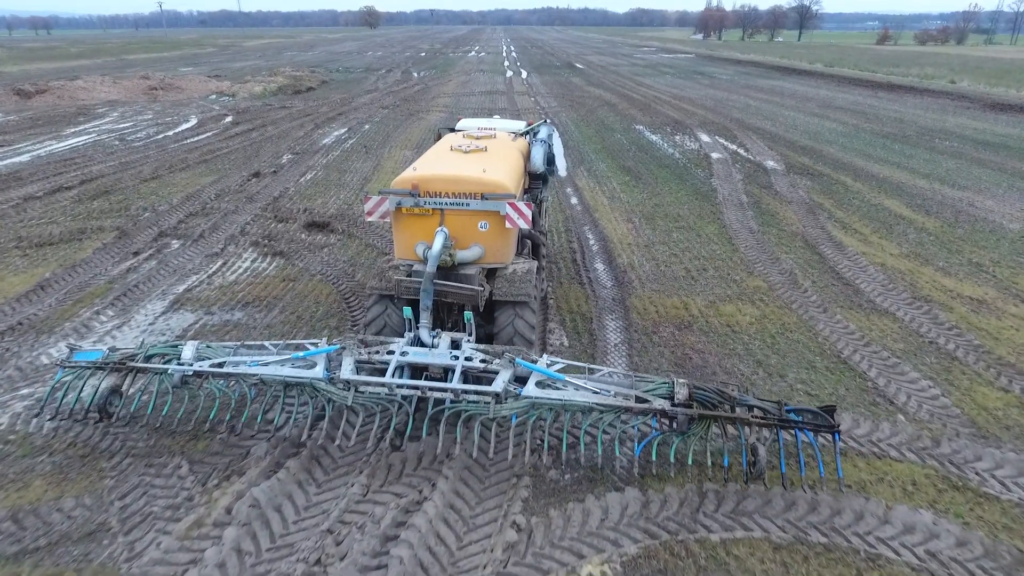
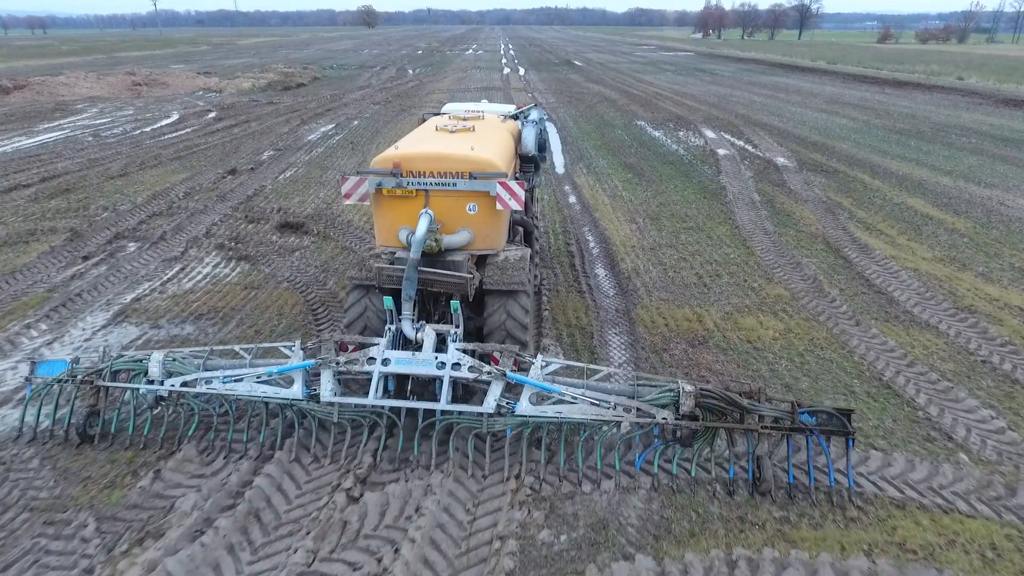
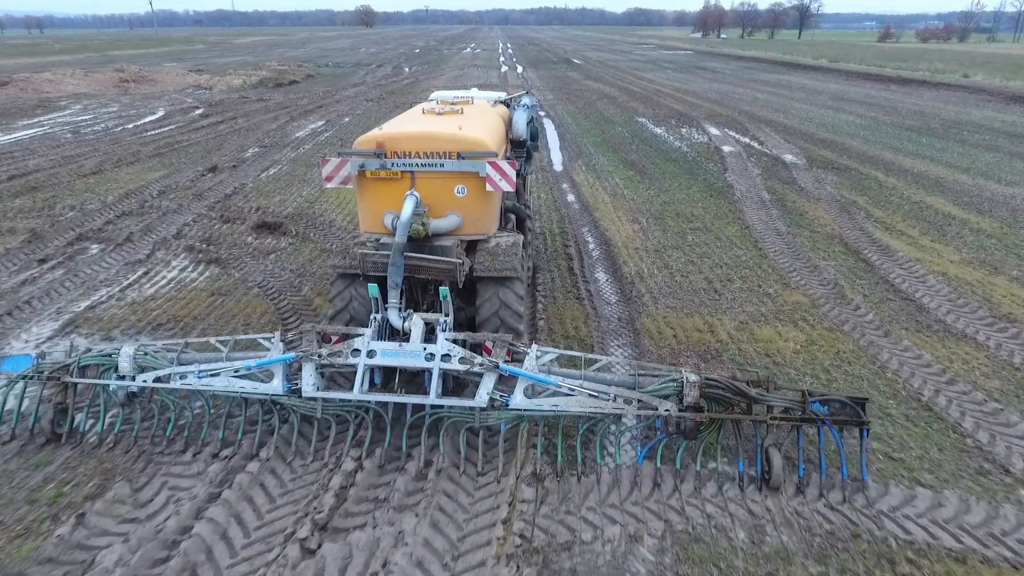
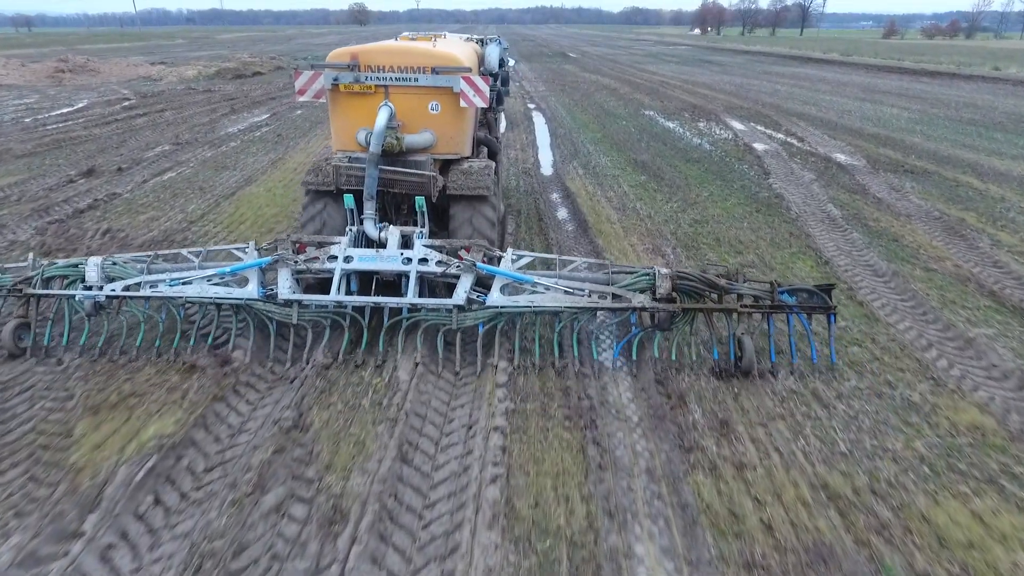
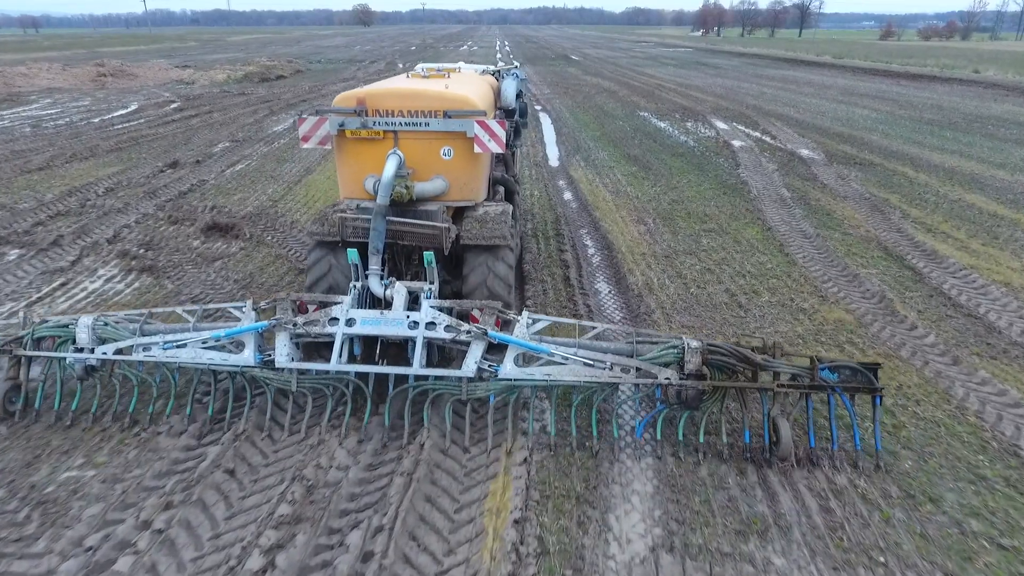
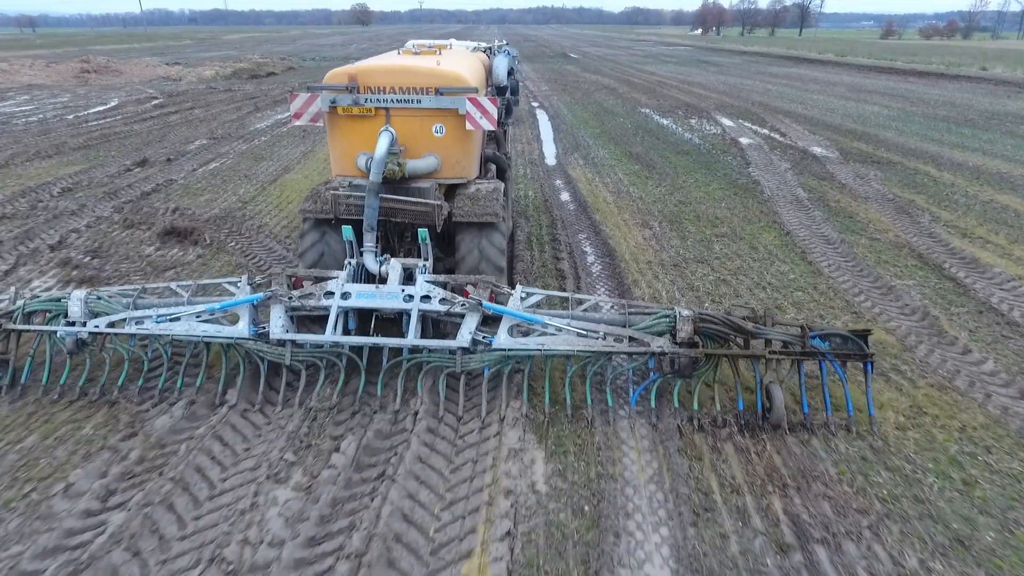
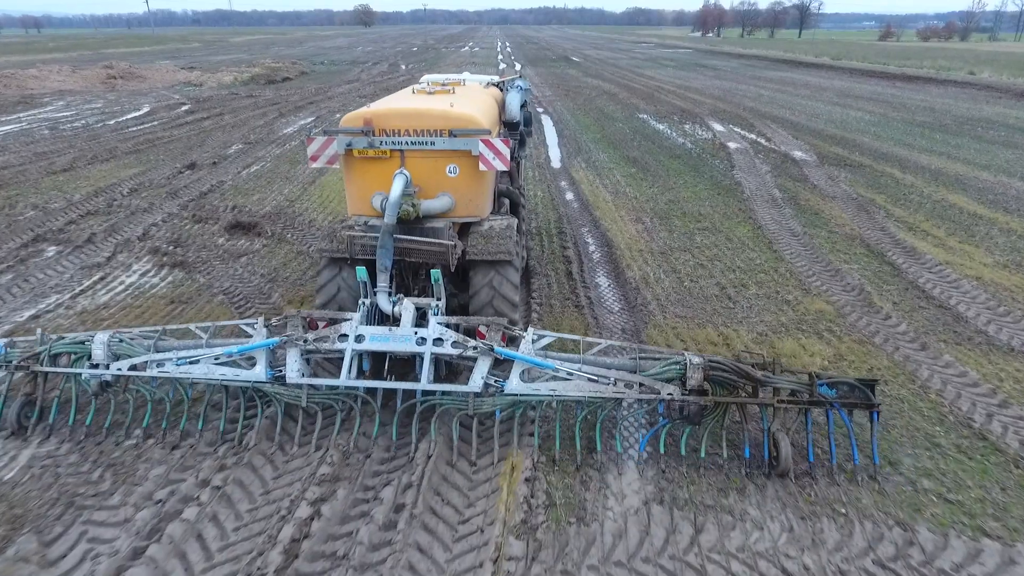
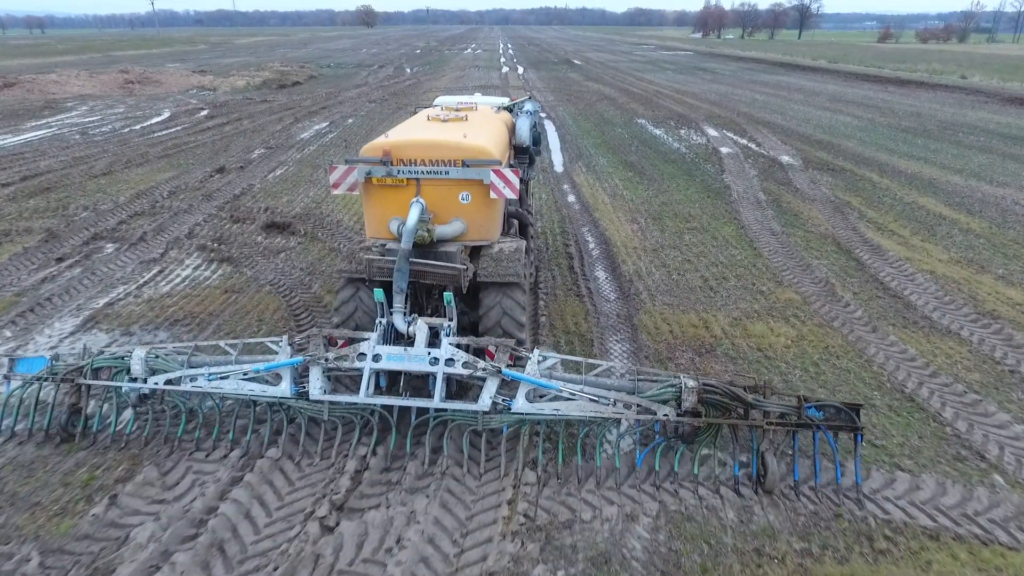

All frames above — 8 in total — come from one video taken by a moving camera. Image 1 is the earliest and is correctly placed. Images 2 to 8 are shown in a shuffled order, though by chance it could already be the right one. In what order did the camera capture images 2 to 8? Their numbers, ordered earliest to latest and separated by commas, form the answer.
2, 8, 3, 7, 5, 6, 4
